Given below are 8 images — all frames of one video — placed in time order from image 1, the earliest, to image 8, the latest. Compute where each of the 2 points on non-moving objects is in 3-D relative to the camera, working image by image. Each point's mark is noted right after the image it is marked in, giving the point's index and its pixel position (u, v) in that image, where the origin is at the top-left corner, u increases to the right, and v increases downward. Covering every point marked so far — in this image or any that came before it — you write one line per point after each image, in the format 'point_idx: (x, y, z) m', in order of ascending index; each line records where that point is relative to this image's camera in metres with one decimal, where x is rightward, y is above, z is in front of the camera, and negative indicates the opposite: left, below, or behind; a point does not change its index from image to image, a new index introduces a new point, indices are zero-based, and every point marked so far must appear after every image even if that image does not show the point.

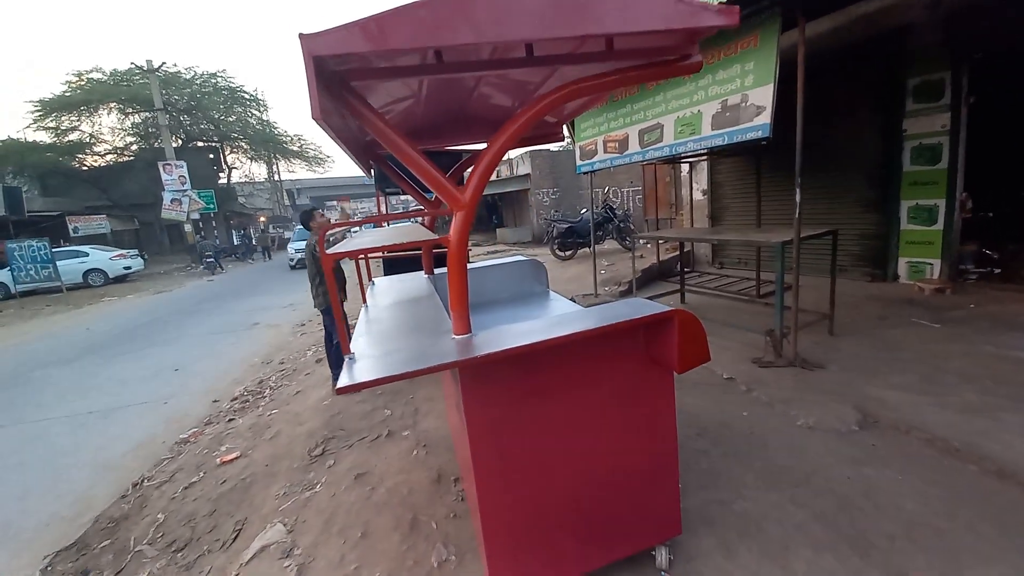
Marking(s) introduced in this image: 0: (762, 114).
0: (+2.0, +1.4, +3.3) m
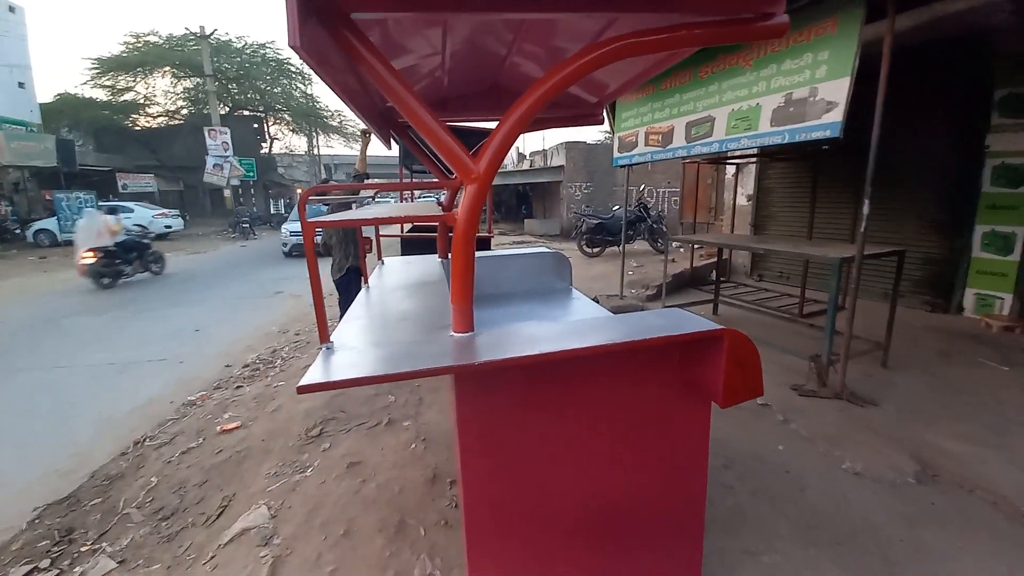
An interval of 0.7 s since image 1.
0: (+2.3, +1.3, +2.9) m
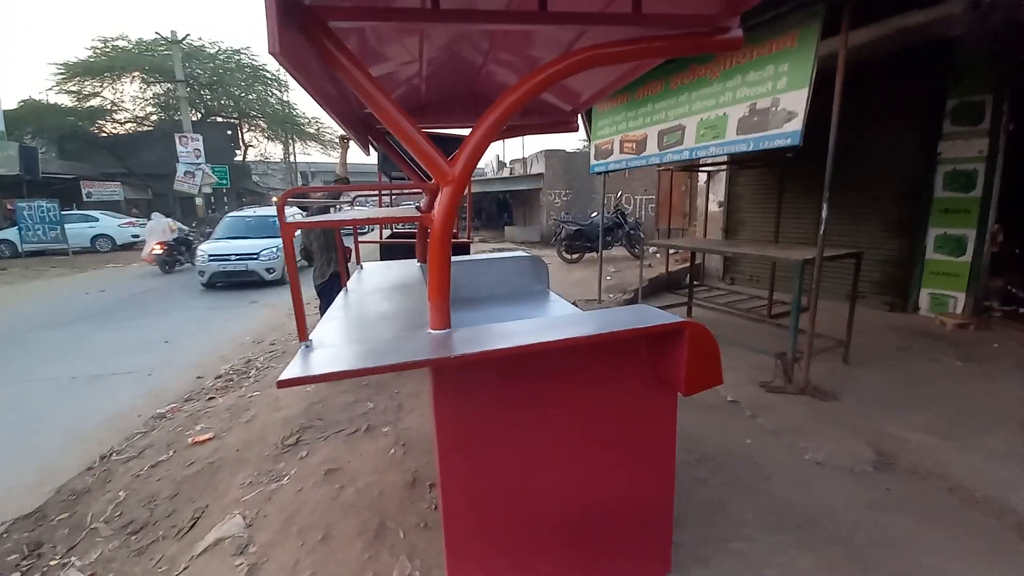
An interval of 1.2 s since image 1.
0: (+2.1, +1.3, +3.1) m
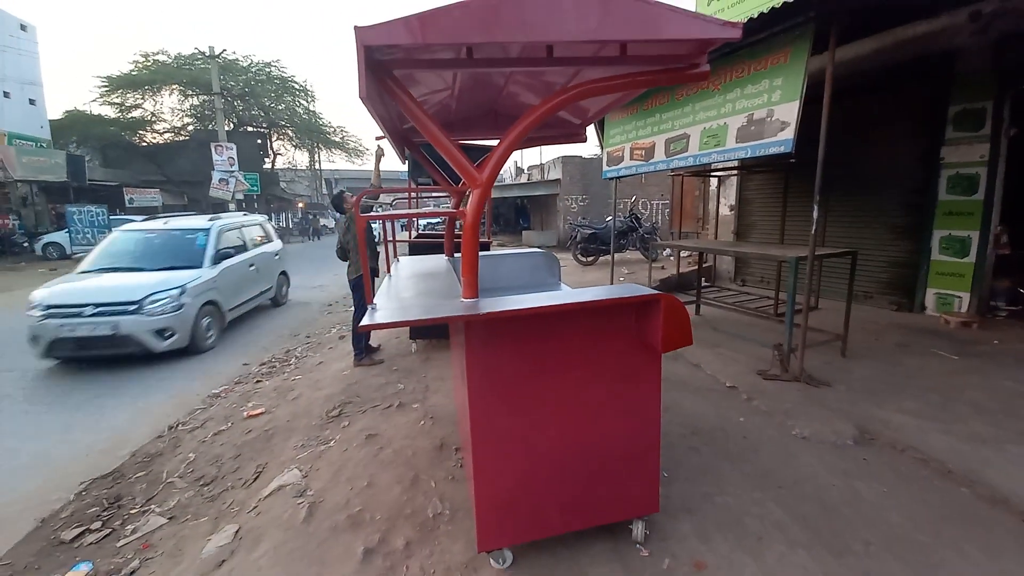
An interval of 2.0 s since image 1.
0: (+2.2, +1.3, +3.4) m
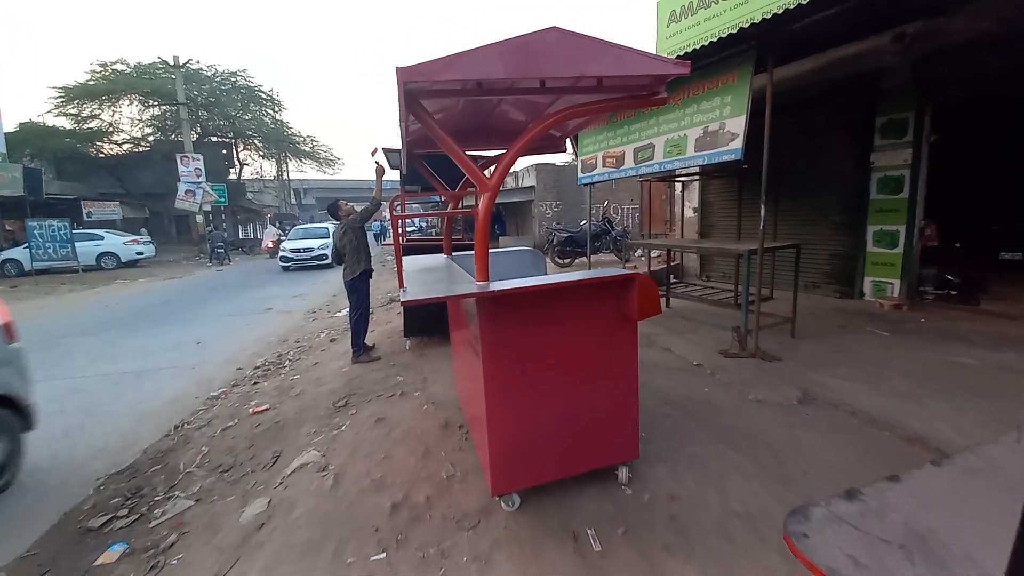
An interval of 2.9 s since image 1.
0: (+2.1, +1.4, +3.9) m
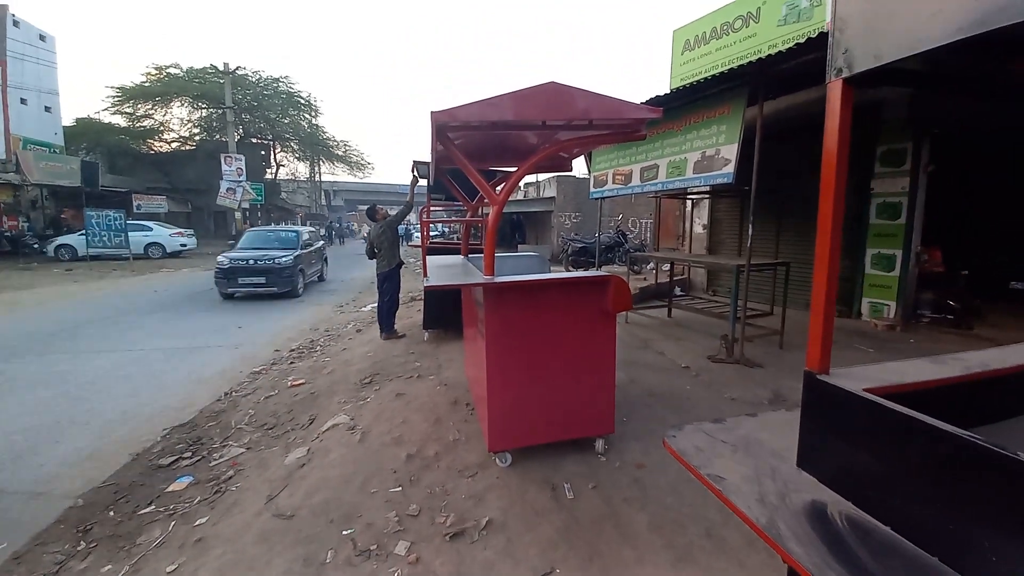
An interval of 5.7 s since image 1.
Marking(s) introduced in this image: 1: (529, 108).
0: (+2.3, +1.3, +4.3) m
1: (+0.1, +1.1, +2.4) m
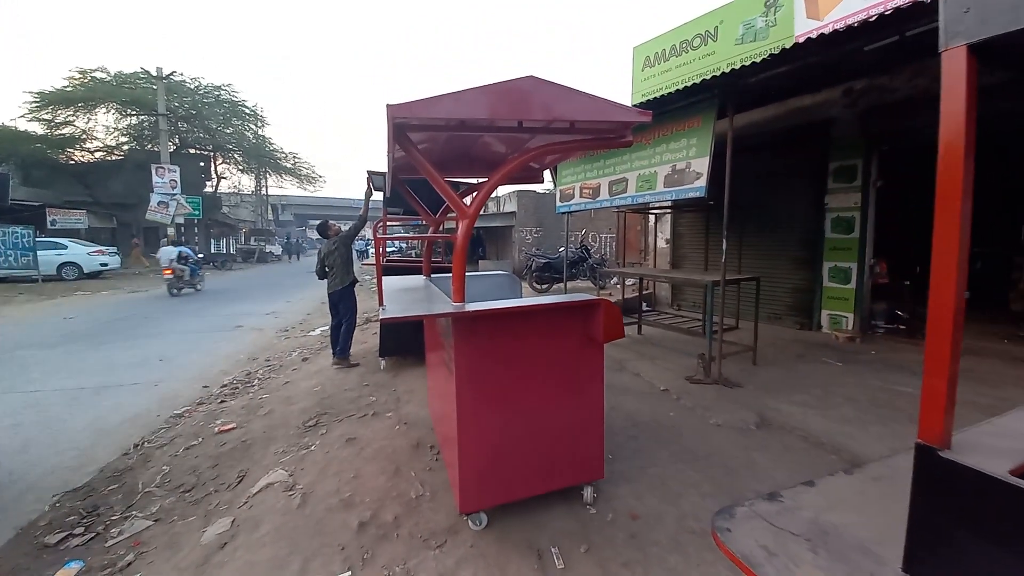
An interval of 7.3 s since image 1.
0: (+1.9, +1.1, +4.2) m
1: (-0.1, +0.9, +2.1) m
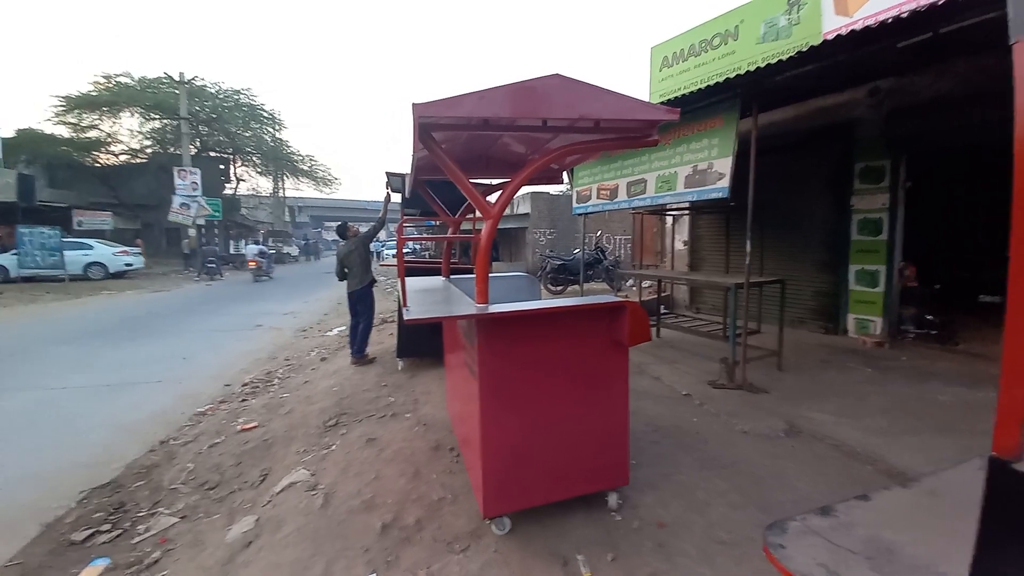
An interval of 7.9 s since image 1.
0: (+2.1, +1.1, +4.1) m
1: (+0.1, +0.9, +2.1) m
